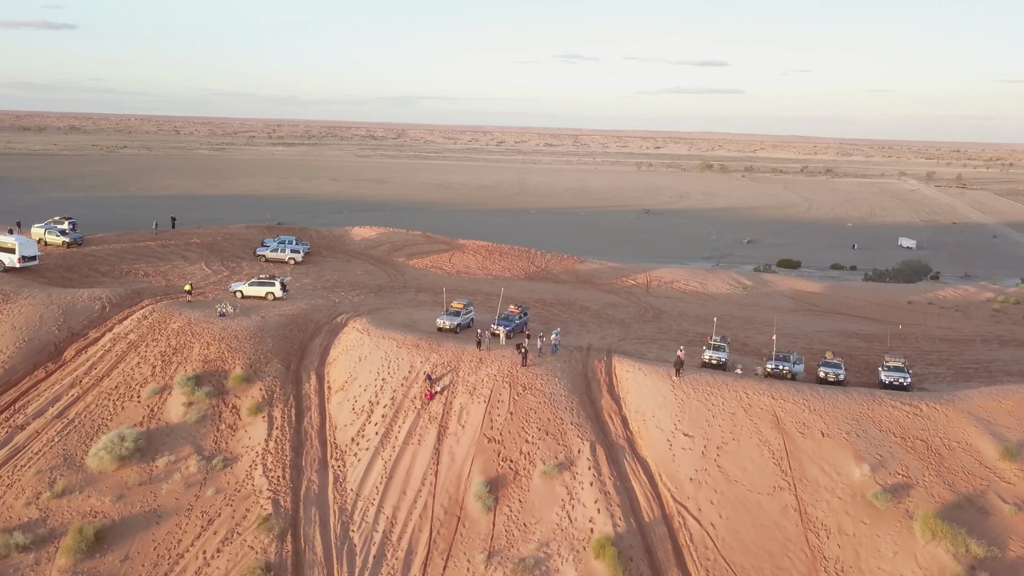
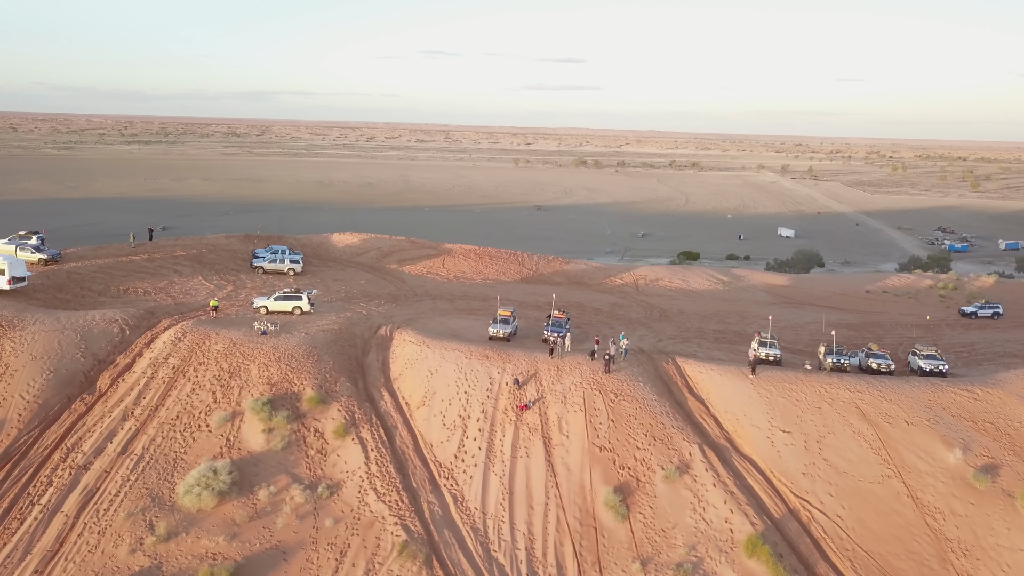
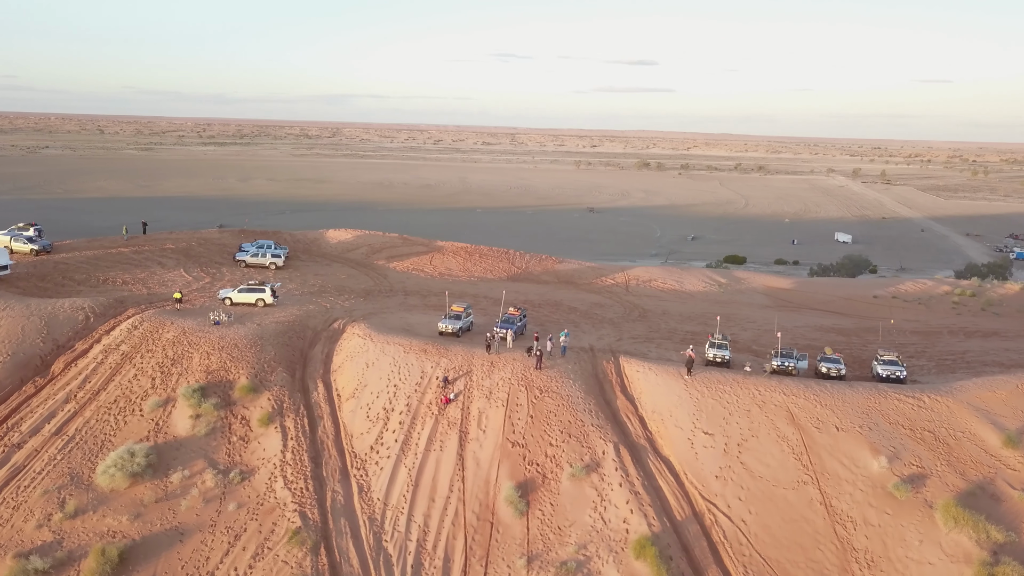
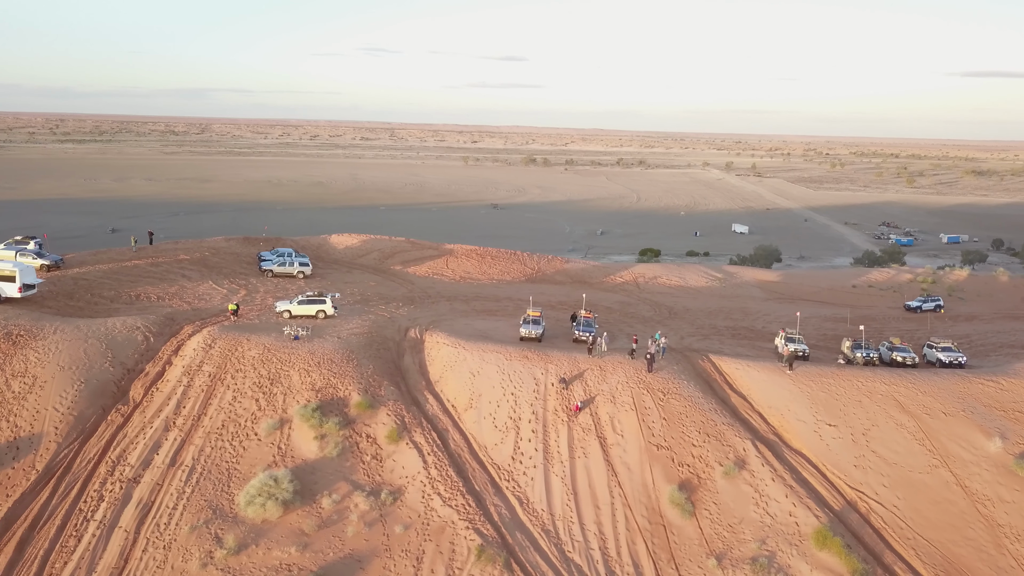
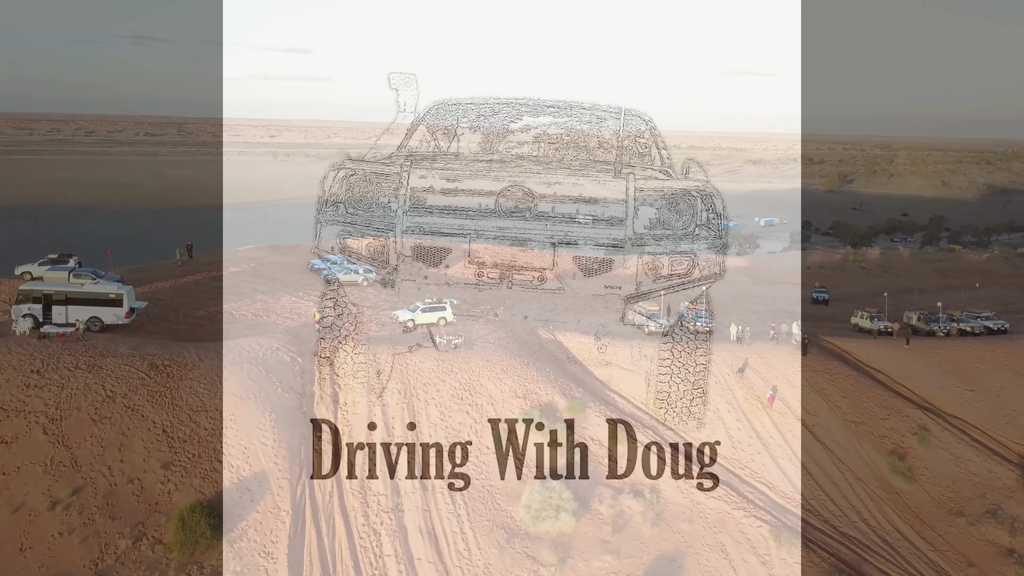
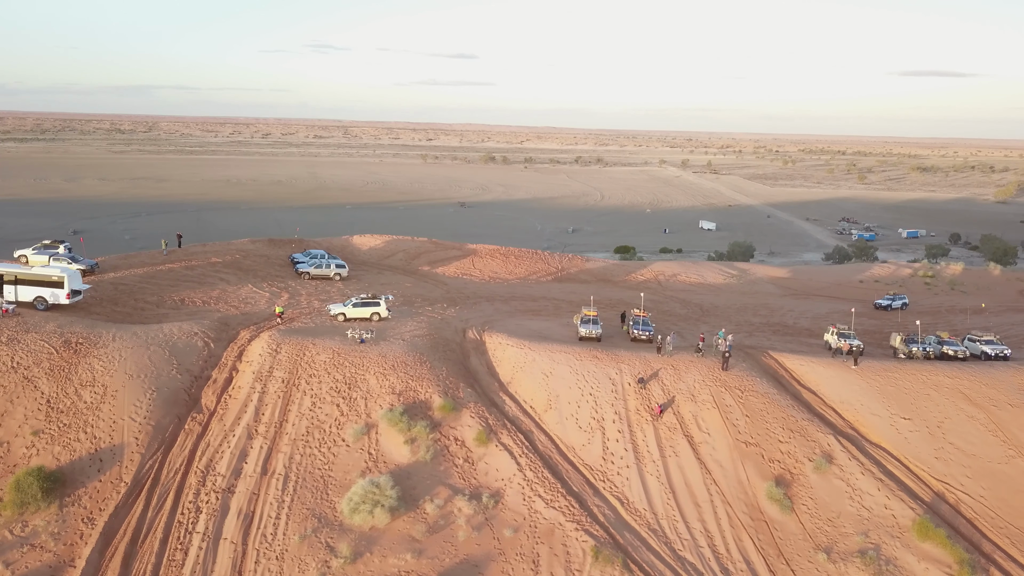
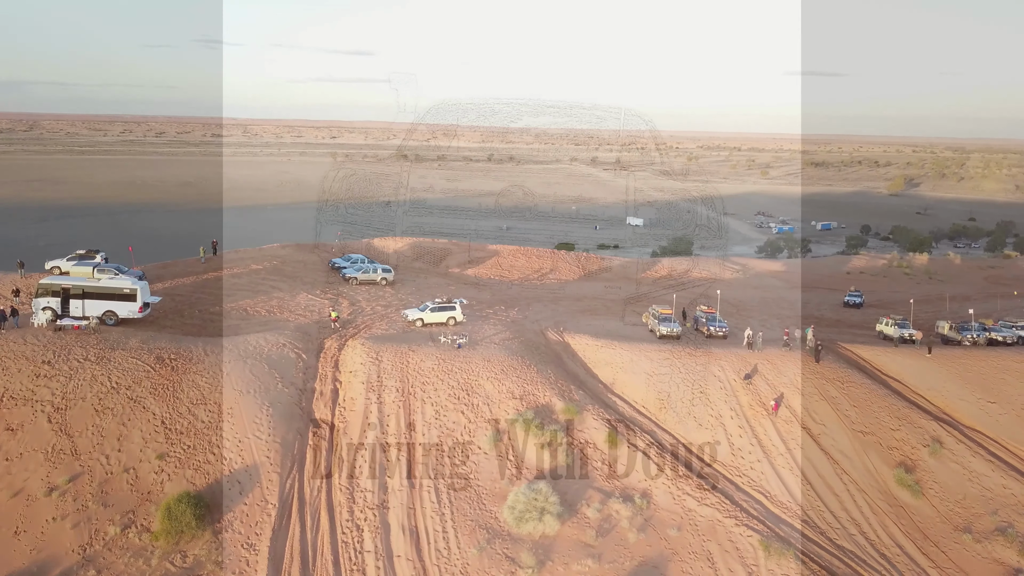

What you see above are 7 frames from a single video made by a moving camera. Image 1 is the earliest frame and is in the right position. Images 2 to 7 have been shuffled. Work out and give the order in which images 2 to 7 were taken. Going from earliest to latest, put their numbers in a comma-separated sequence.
3, 2, 4, 6, 7, 5
